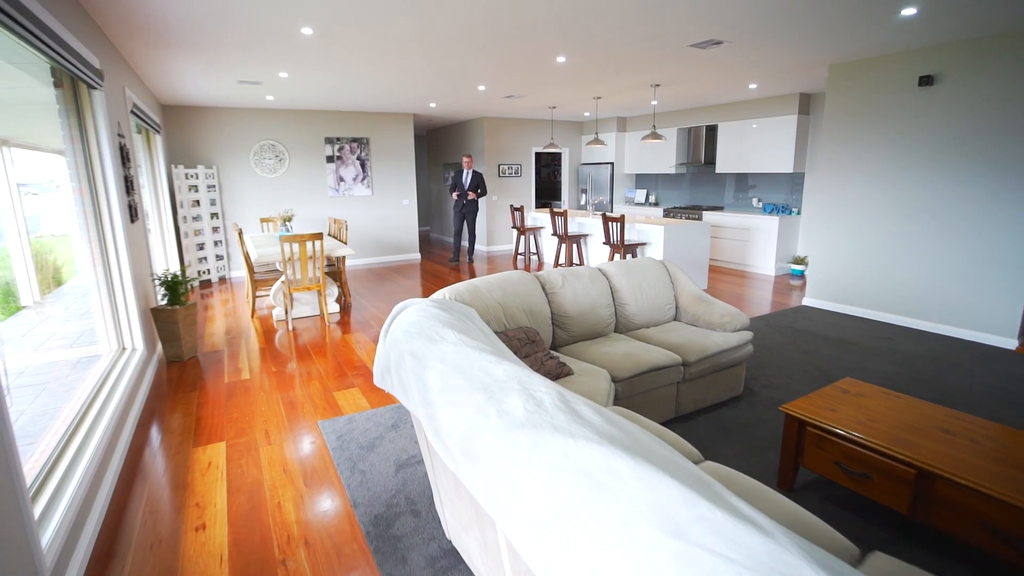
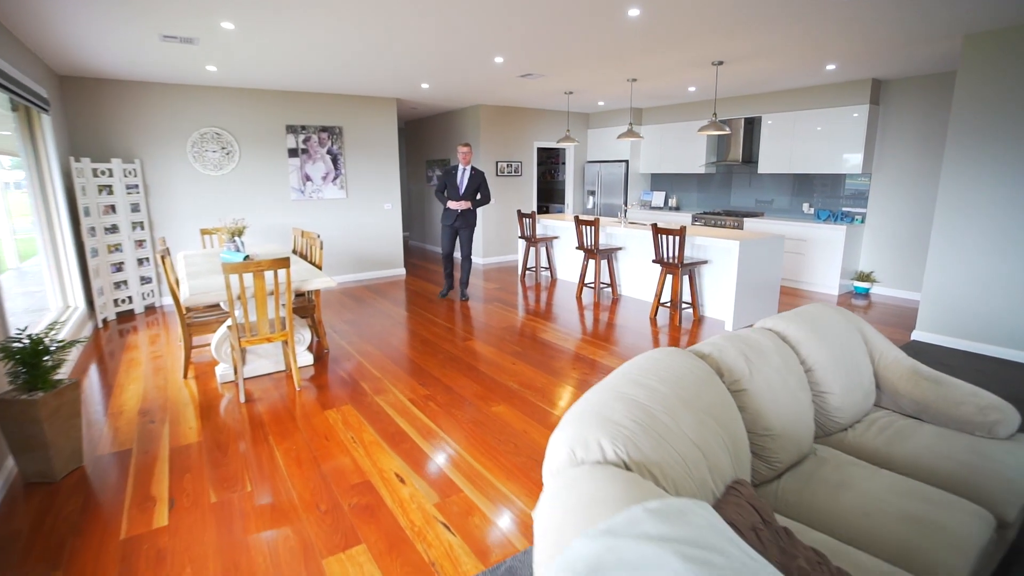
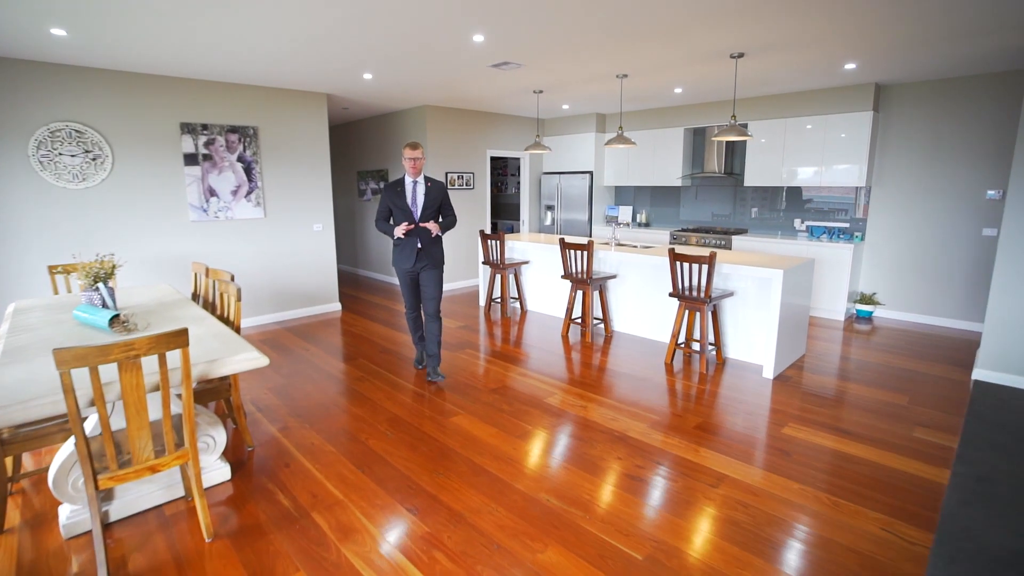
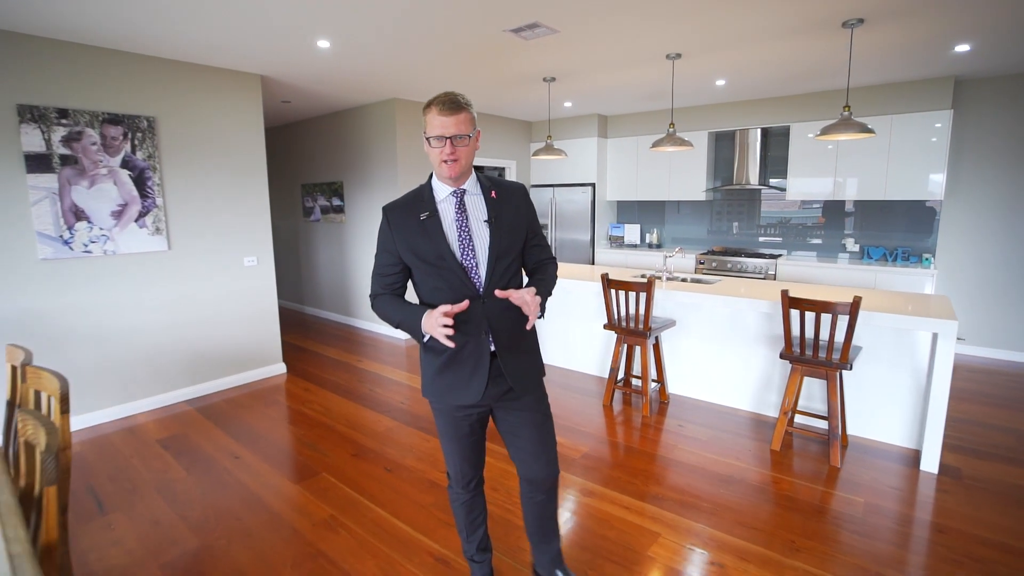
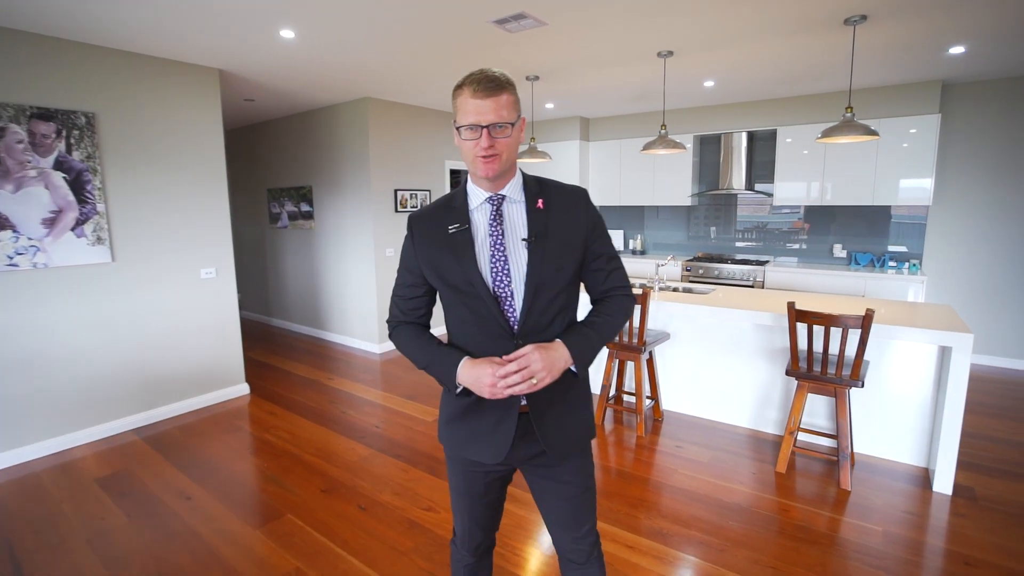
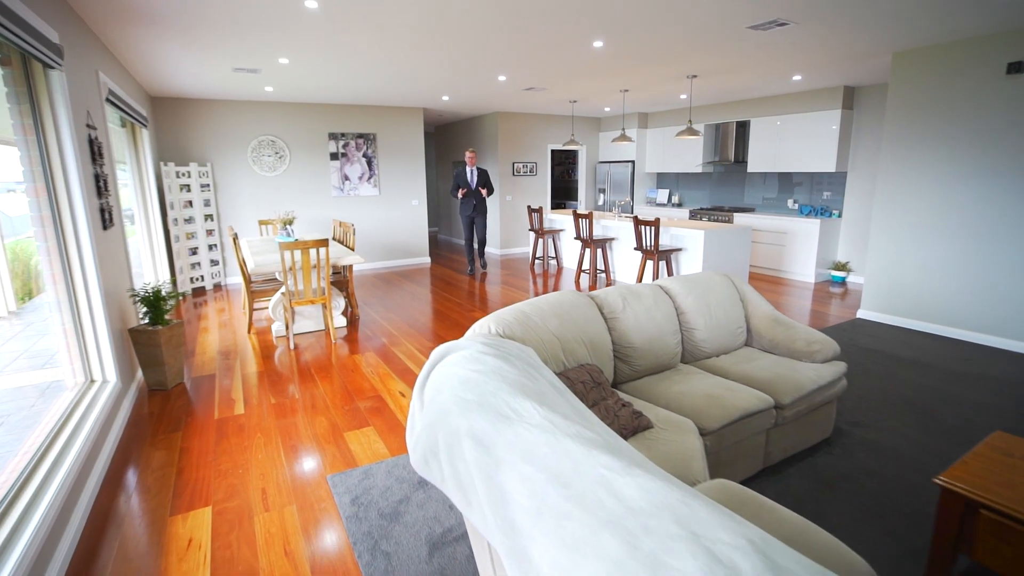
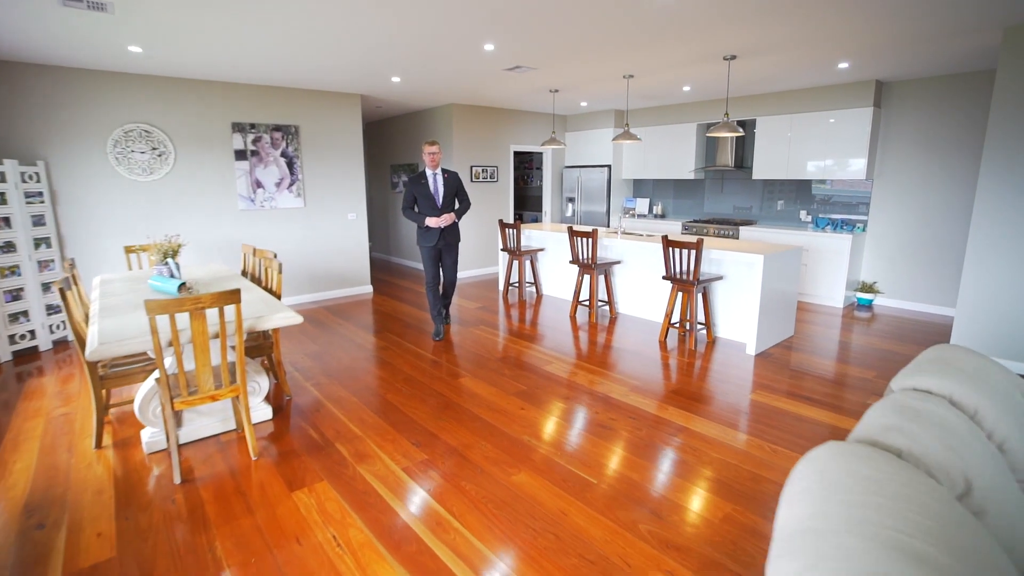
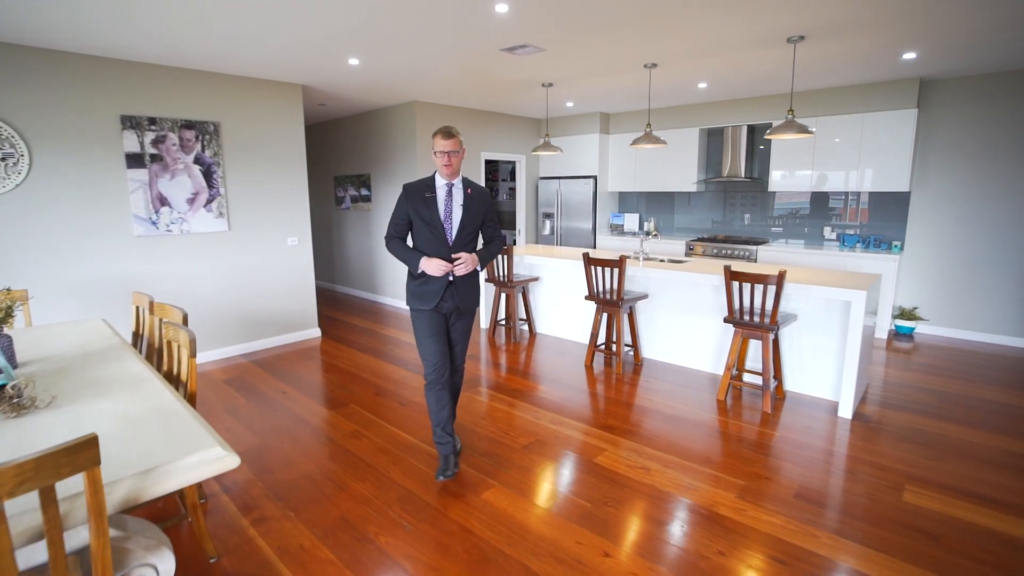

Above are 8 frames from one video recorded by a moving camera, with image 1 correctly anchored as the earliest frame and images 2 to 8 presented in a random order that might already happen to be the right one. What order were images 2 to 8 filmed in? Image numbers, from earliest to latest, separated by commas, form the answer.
6, 2, 7, 3, 8, 4, 5
